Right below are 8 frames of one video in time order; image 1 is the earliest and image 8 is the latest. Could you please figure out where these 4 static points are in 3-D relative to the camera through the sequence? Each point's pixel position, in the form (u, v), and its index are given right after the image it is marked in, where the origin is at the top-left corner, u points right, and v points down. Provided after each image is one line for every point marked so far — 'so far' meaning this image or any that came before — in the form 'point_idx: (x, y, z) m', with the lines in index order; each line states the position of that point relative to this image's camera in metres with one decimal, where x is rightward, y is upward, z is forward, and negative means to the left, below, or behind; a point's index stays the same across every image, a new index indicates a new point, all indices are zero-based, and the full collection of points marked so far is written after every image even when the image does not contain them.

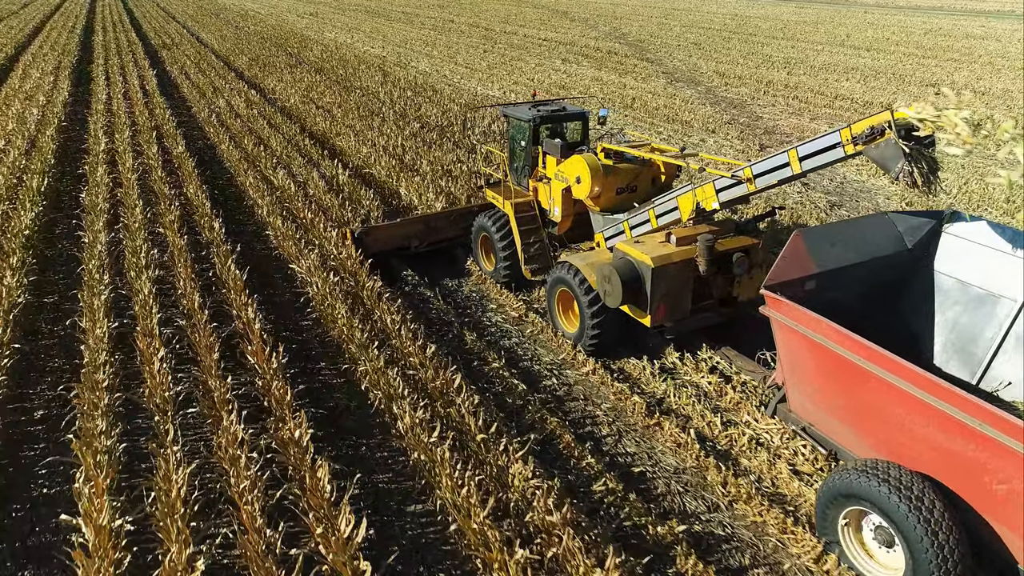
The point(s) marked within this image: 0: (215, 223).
0: (-5.2, +1.1, +7.6) m
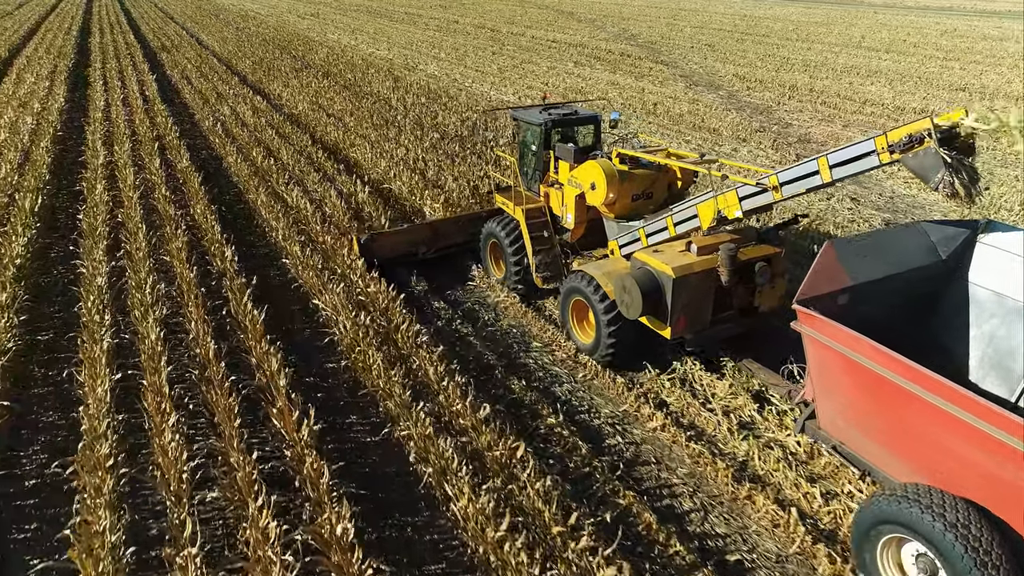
0: (-4.5, +0.6, +6.9) m
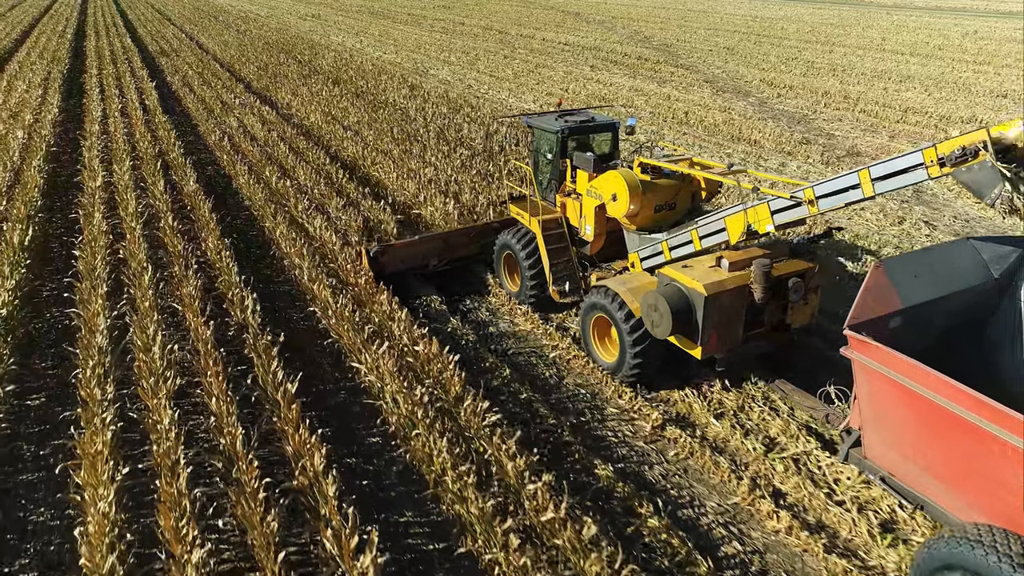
0: (-3.6, -0.1, +6.0) m
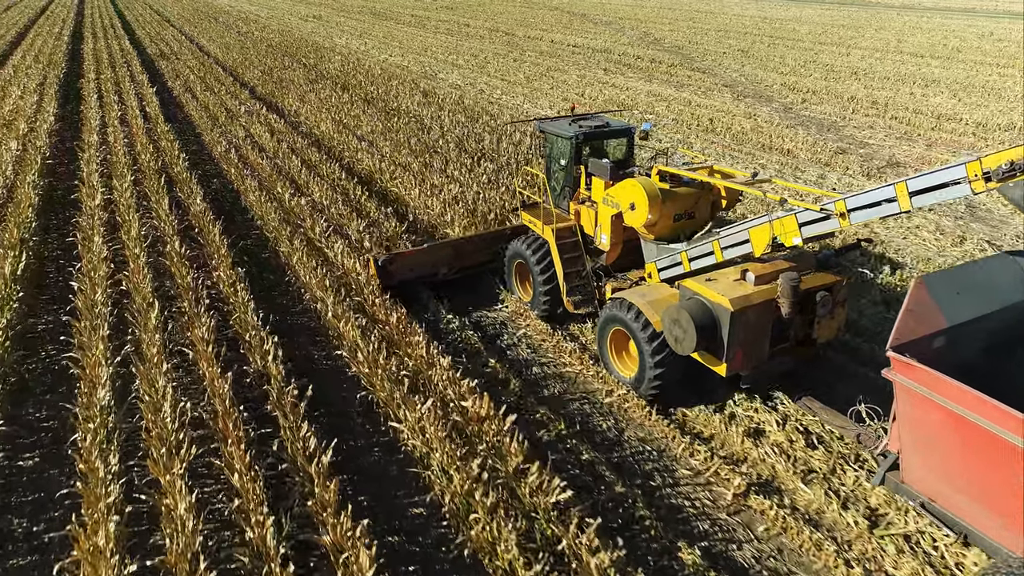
0: (-3.0, -0.6, +5.3) m
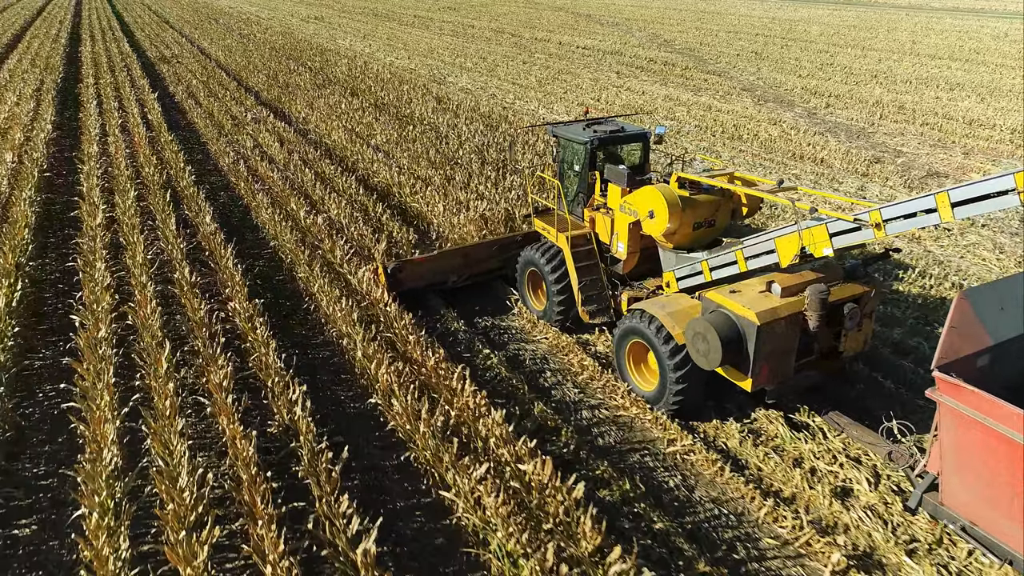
0: (-2.4, -1.1, +4.8) m
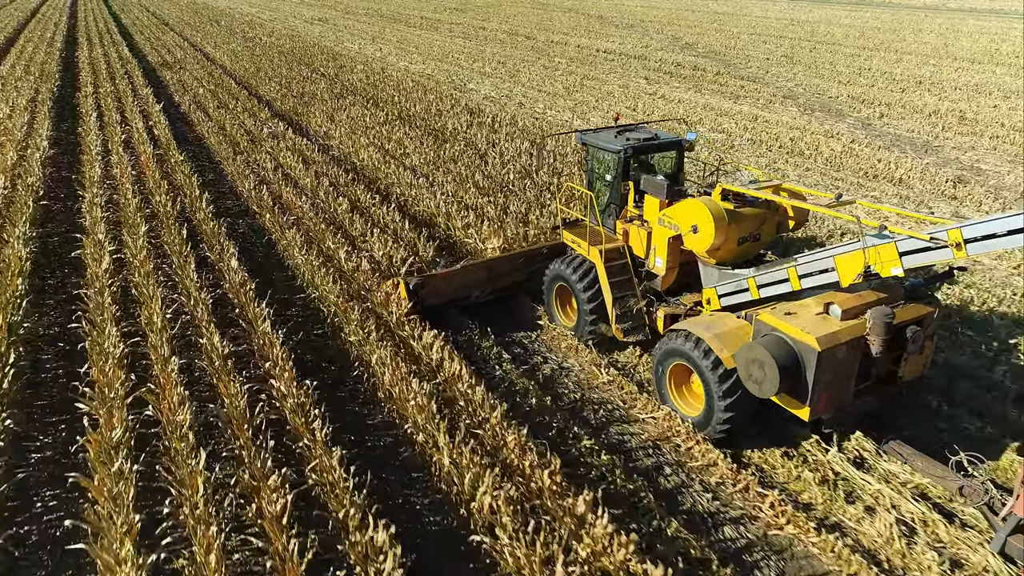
0: (-1.2, -1.9, +3.6) m
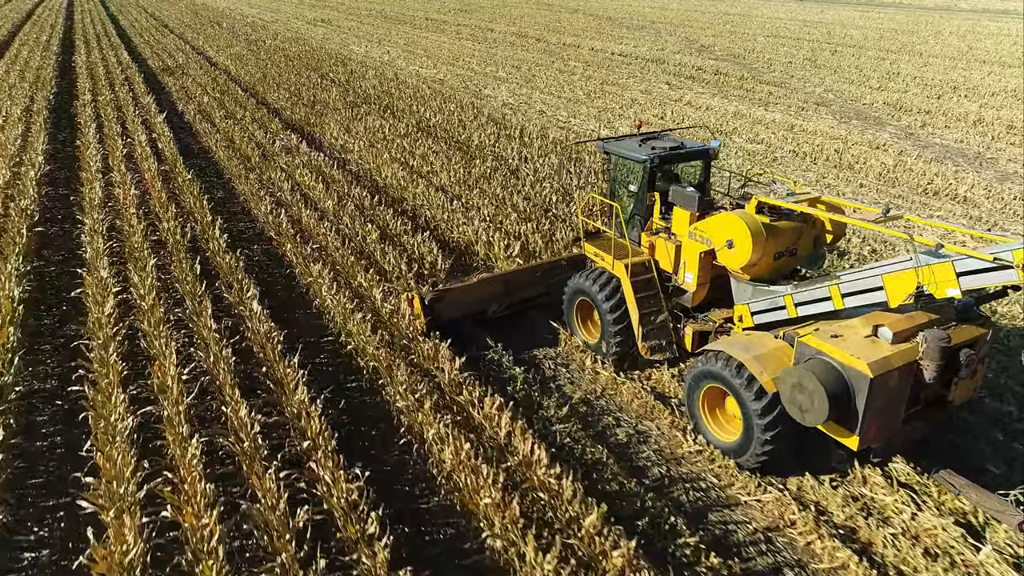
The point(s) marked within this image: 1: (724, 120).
0: (-0.3, -2.6, +2.8) m
1: (+7.5, +5.9, +15.4) m
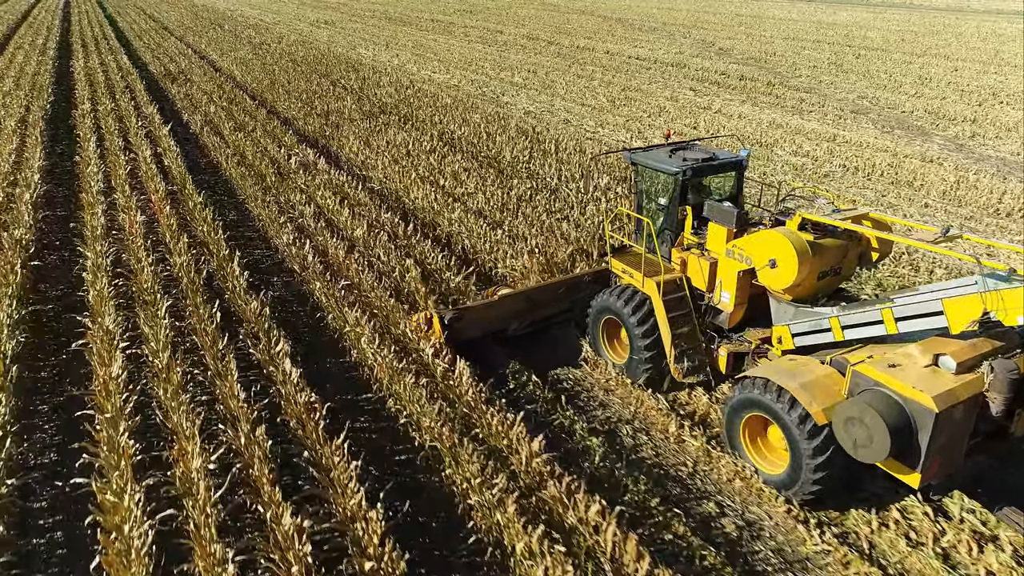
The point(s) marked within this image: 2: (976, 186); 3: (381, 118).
0: (+0.6, -3.2, +2.0) m
1: (+8.3, +5.3, +14.6) m
2: (+11.4, +2.5, +10.8) m
3: (-3.9, +5.1, +13.2) m
